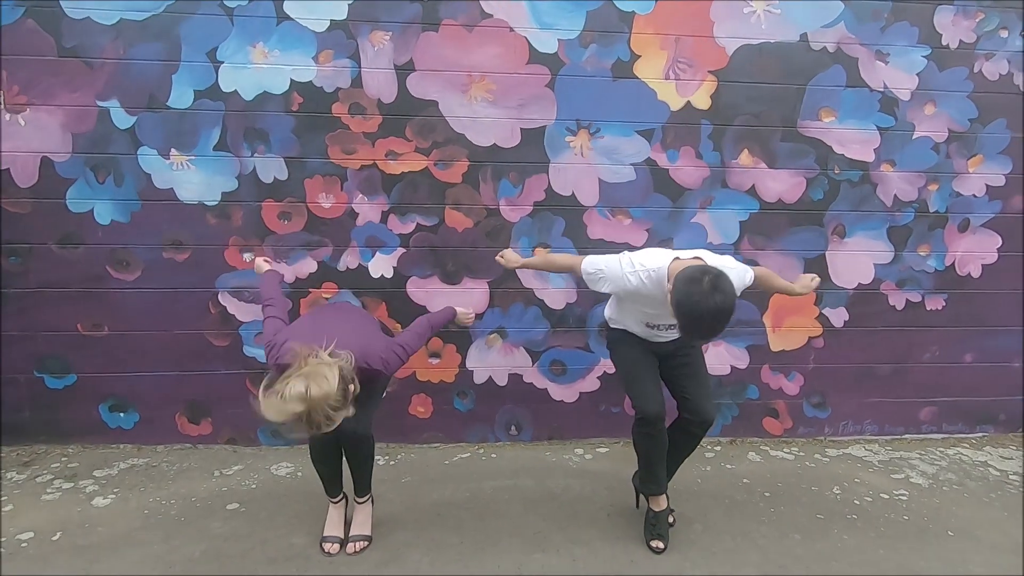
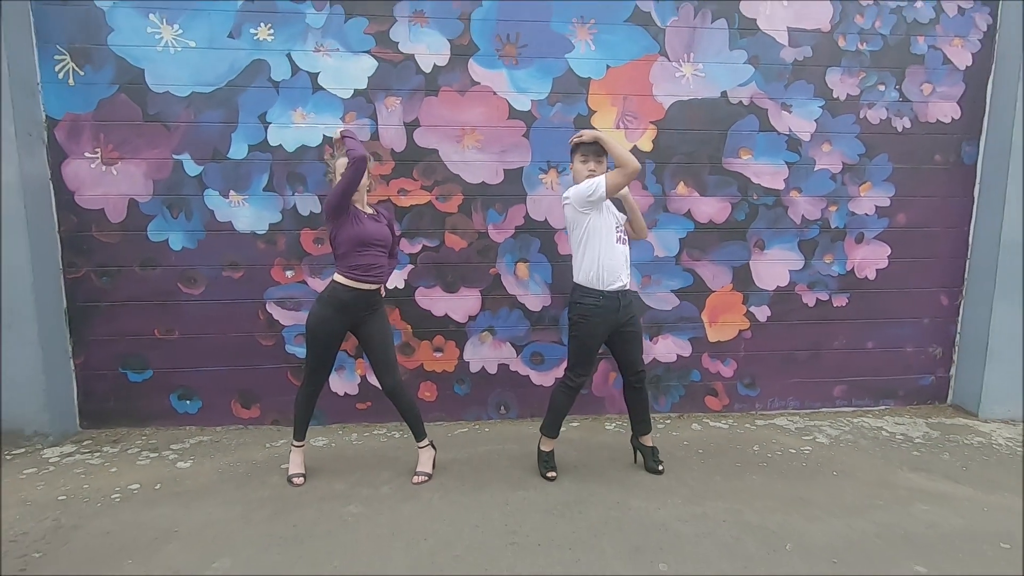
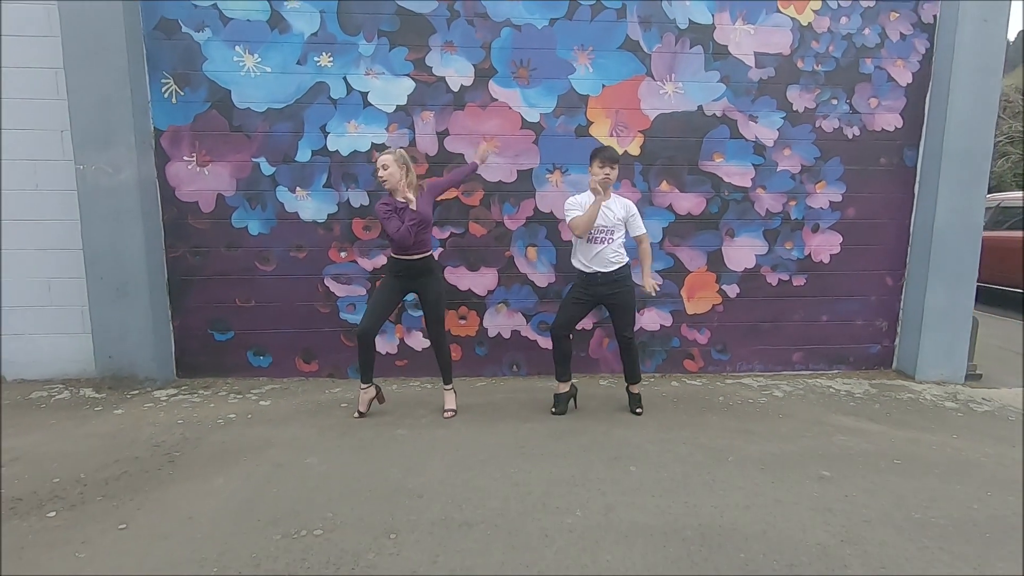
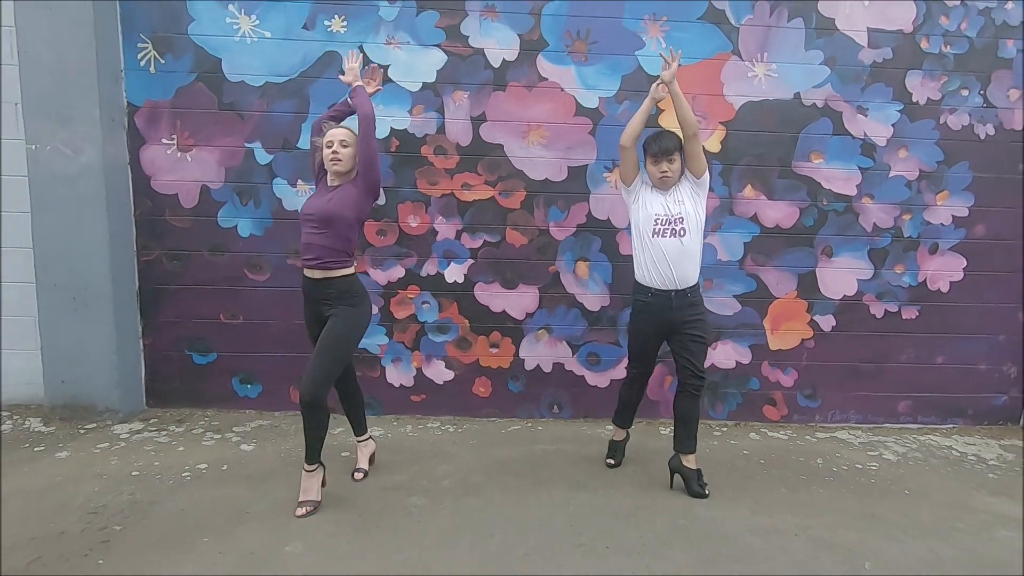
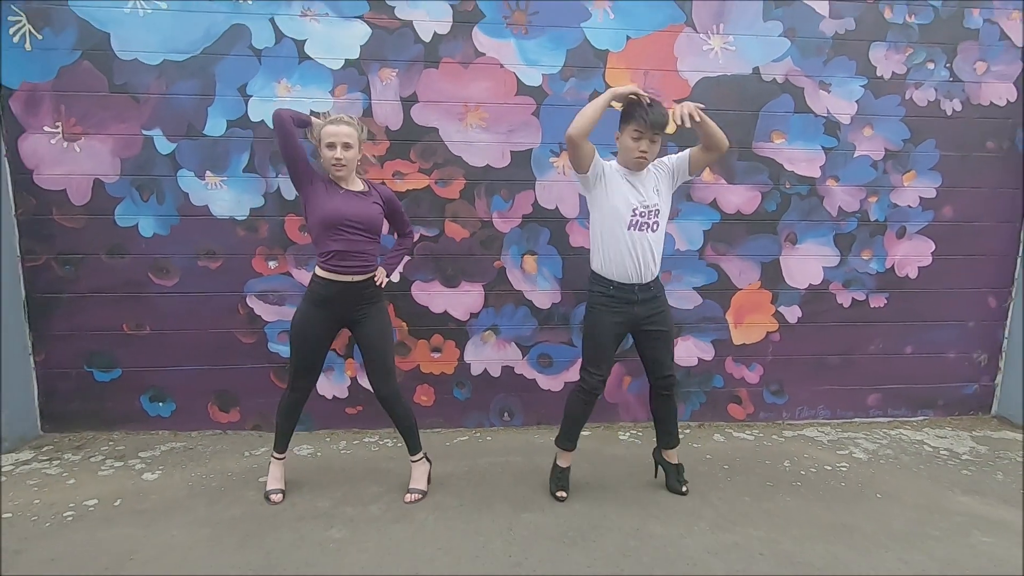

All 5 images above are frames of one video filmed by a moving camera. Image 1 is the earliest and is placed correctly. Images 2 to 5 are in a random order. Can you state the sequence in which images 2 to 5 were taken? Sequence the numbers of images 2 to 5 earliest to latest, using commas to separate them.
5, 2, 3, 4
